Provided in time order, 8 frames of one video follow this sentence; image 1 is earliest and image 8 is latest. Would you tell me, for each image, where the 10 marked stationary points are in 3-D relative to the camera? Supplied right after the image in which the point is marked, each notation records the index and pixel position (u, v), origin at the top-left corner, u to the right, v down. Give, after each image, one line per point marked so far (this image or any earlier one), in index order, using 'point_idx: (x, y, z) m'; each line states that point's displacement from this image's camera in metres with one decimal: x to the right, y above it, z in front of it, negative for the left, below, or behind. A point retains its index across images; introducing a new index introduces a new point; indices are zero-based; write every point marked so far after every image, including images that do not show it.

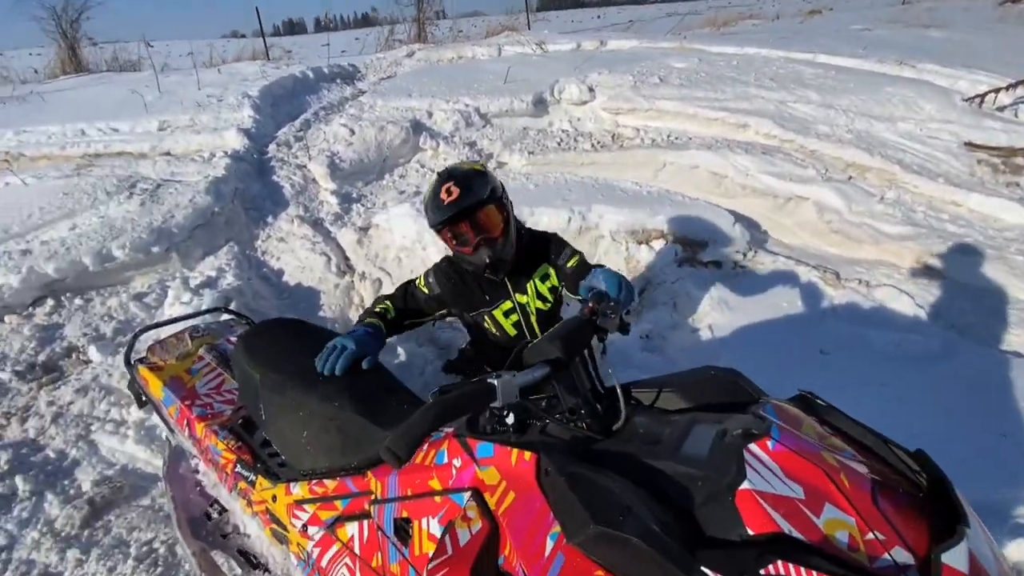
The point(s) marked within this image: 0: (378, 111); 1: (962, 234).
0: (-2.0, +2.7, +7.3) m
1: (+4.9, +0.6, +5.3) m
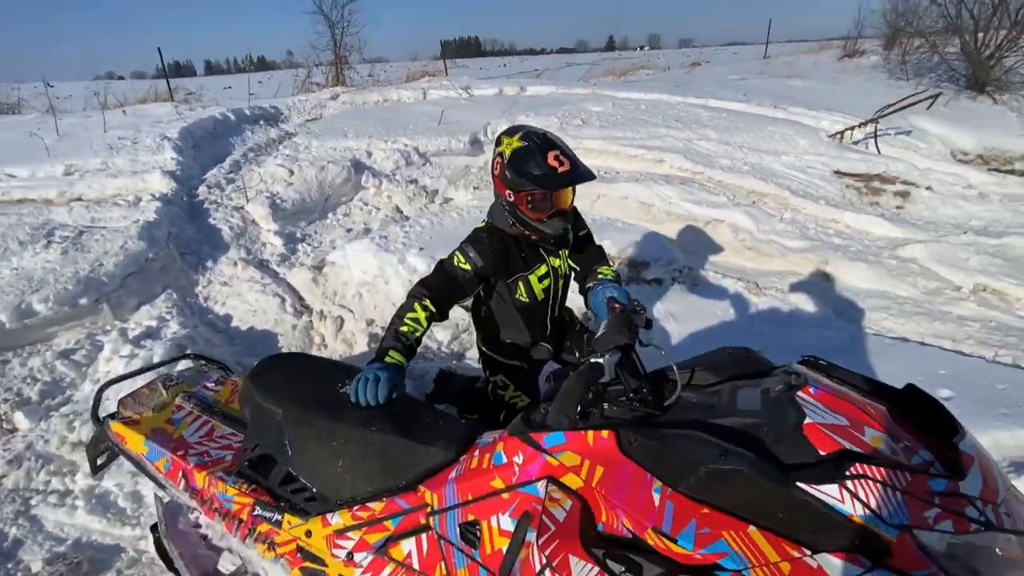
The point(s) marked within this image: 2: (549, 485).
0: (-2.9, +2.0, +7.2) m
1: (+4.3, +0.6, +6.3) m
2: (+0.1, -0.6, +1.5) m
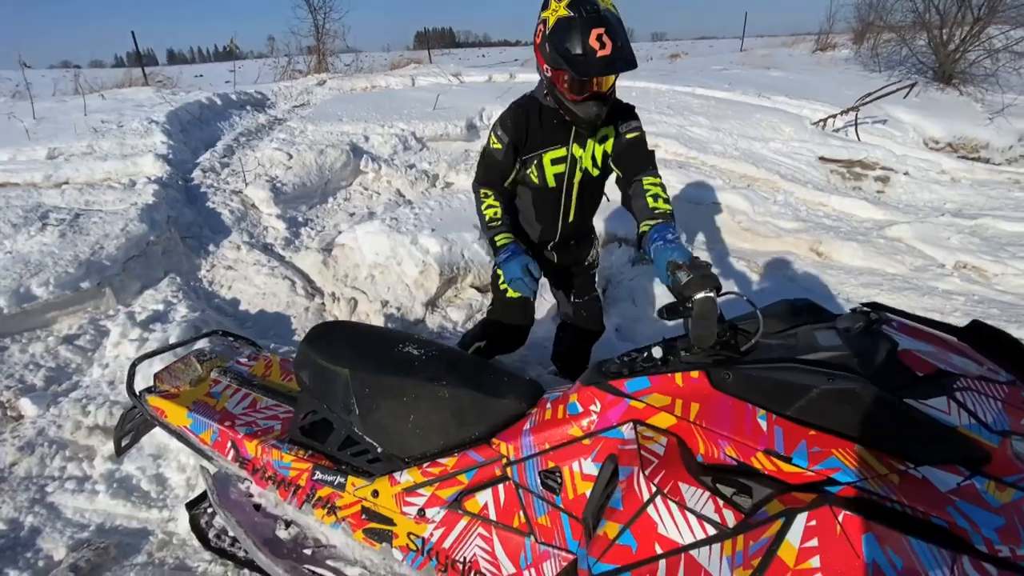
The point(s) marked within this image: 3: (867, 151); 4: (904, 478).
0: (-2.9, +2.2, +7.1) m
1: (+4.4, +0.8, +6.5) m
2: (+0.4, -0.4, +1.5) m
3: (+6.4, +2.5, +8.7) m
4: (+1.0, -0.5, +1.2) m
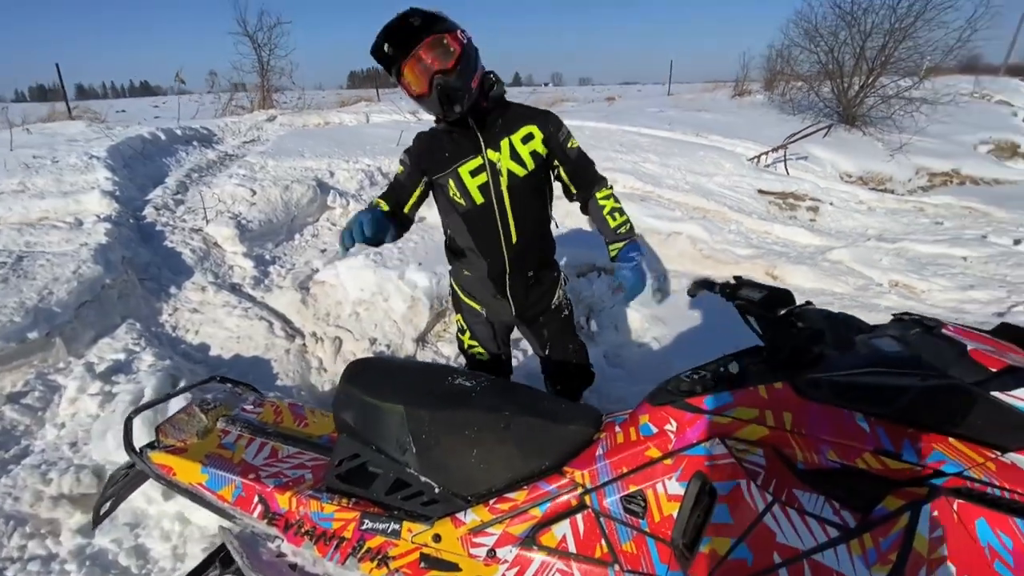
0: (-3.4, +1.7, +6.8) m
1: (+4.0, +0.5, +7.1) m
2: (+0.7, -0.5, +1.6) m
3: (+5.7, +2.1, +9.7) m
4: (+1.3, -0.5, +1.3) m
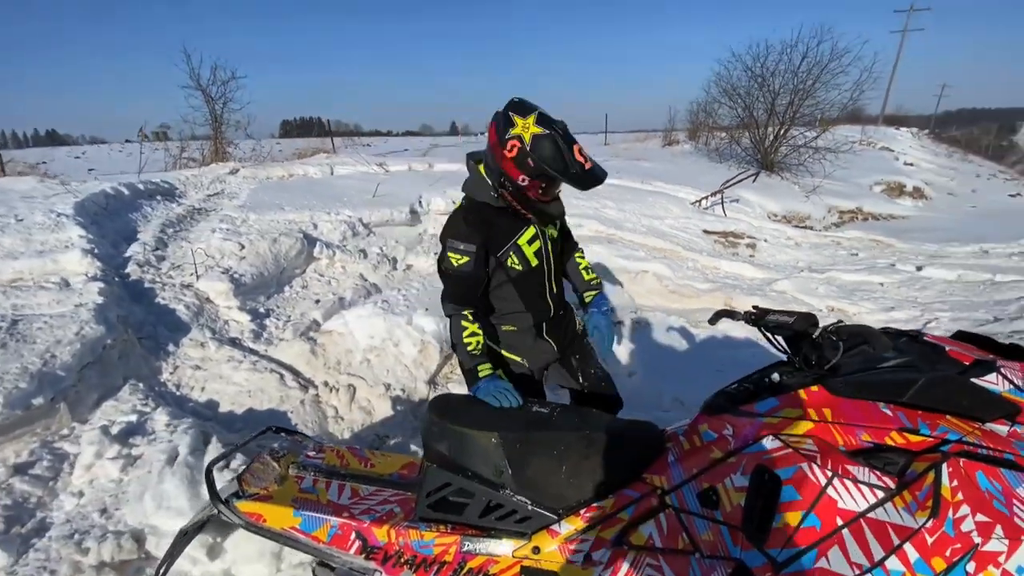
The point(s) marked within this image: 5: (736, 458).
0: (-3.6, +0.9, +6.9) m
1: (+3.7, +0.1, +7.9) m
2: (+1.1, -0.6, +2.0) m
3: (+5.0, +1.4, +10.8) m
4: (+1.8, -0.6, +1.8) m
5: (+1.0, -0.7, +2.1) m
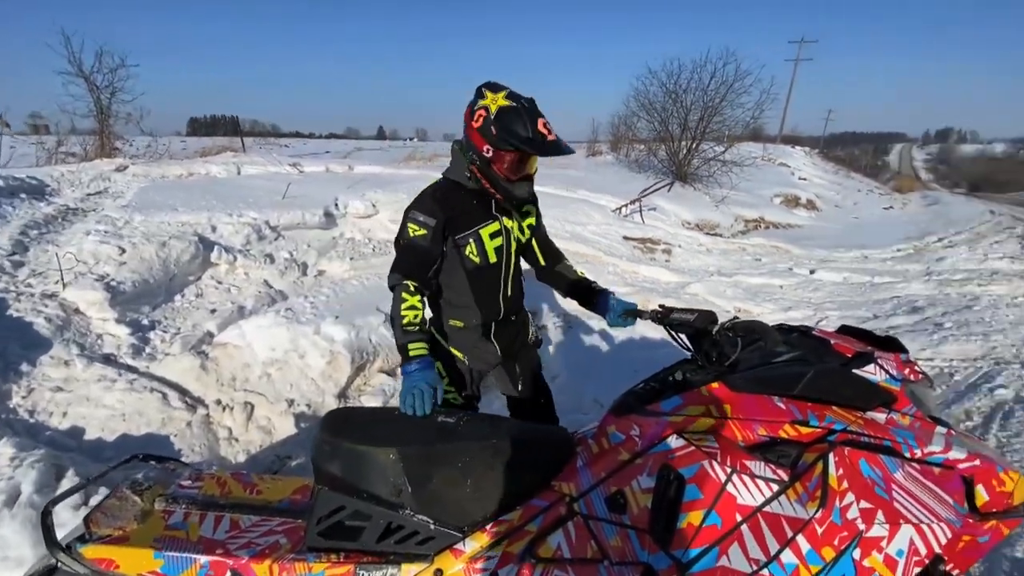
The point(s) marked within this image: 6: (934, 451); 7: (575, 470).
0: (-4.7, +0.8, +6.2) m
1: (+2.4, 0.0, +8.2) m
2: (+0.7, -0.6, +1.9) m
3: (+3.3, +1.3, +11.3) m
4: (+1.4, -0.5, +1.9) m
5: (+0.5, -0.7, +2.0) m
6: (+1.6, -0.6, +1.9) m
7: (+0.3, -0.8, +2.1) m
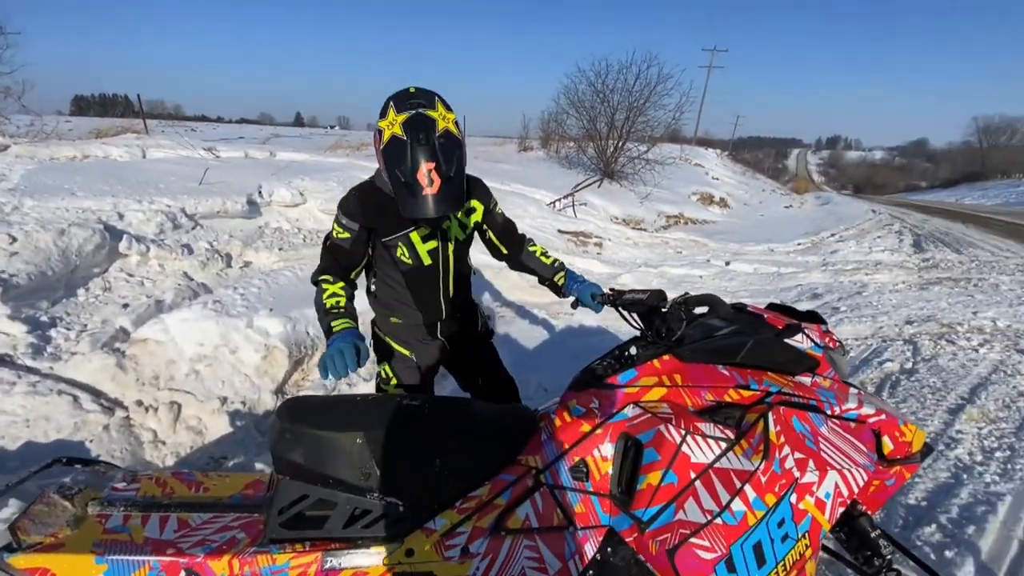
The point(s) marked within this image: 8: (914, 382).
0: (-5.4, +0.8, +5.5) m
1: (+1.4, +0.2, +8.5) m
2: (+0.6, -0.5, +2.1) m
3: (+1.7, +1.5, +11.7) m
4: (+1.3, -0.4, +2.2) m
5: (+0.4, -0.6, +2.1) m
6: (+1.5, -0.5, +2.2) m
7: (+0.1, -0.7, +2.2) m
8: (+4.3, -1.0, +5.1) m
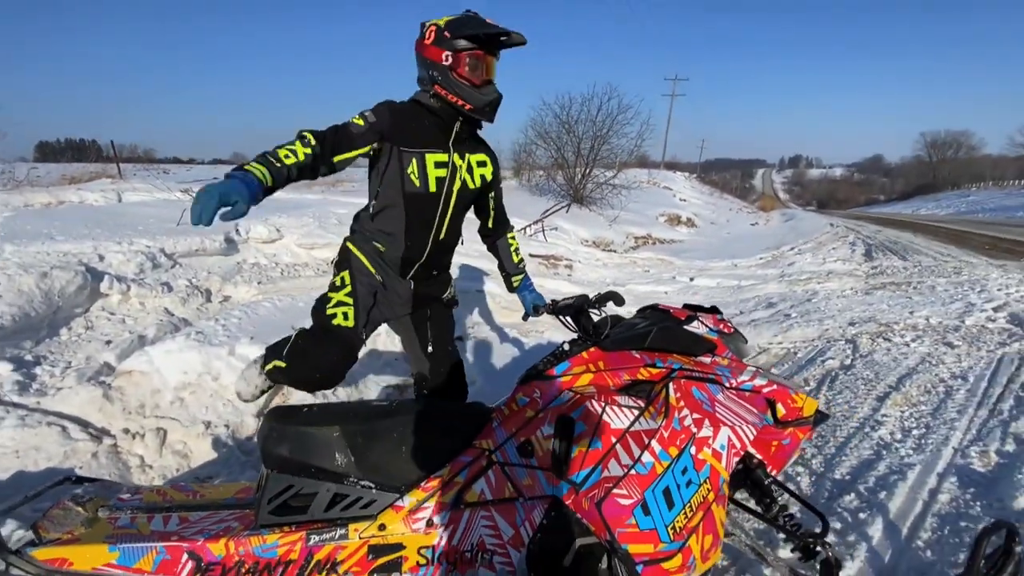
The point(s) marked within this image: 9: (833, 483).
0: (-5.8, +0.4, +5.7) m
1: (+0.8, -0.2, +9.0) m
2: (+0.3, -0.5, +2.5) m
3: (+1.0, +1.0, +12.2) m
4: (+1.0, -0.4, +2.6) m
5: (+0.2, -0.7, +2.5) m
6: (+1.3, -0.5, +2.6) m
7: (-0.1, -0.7, +2.5) m
8: (+3.9, -1.0, +5.6) m
9: (+2.4, -1.4, +3.6) m
